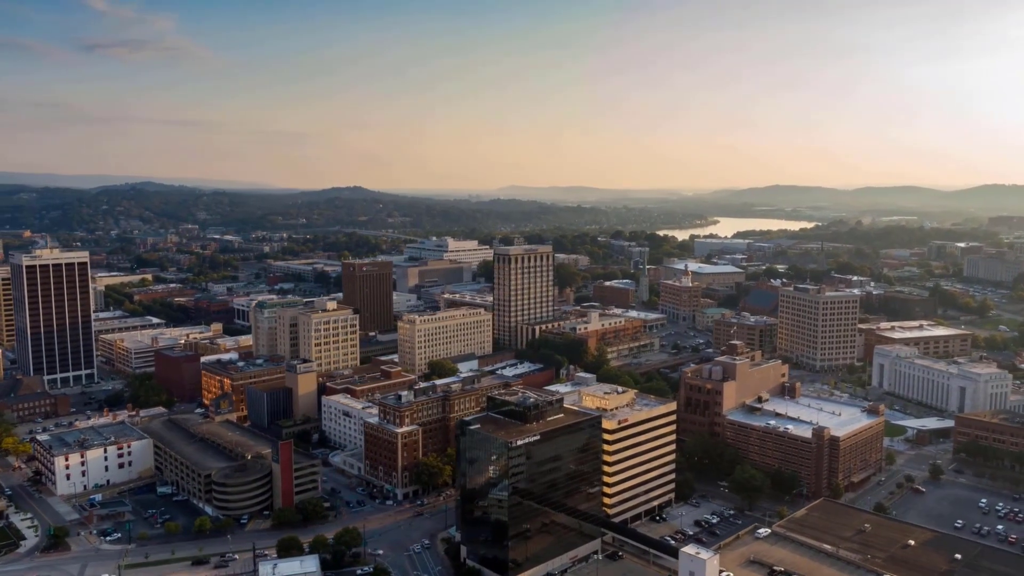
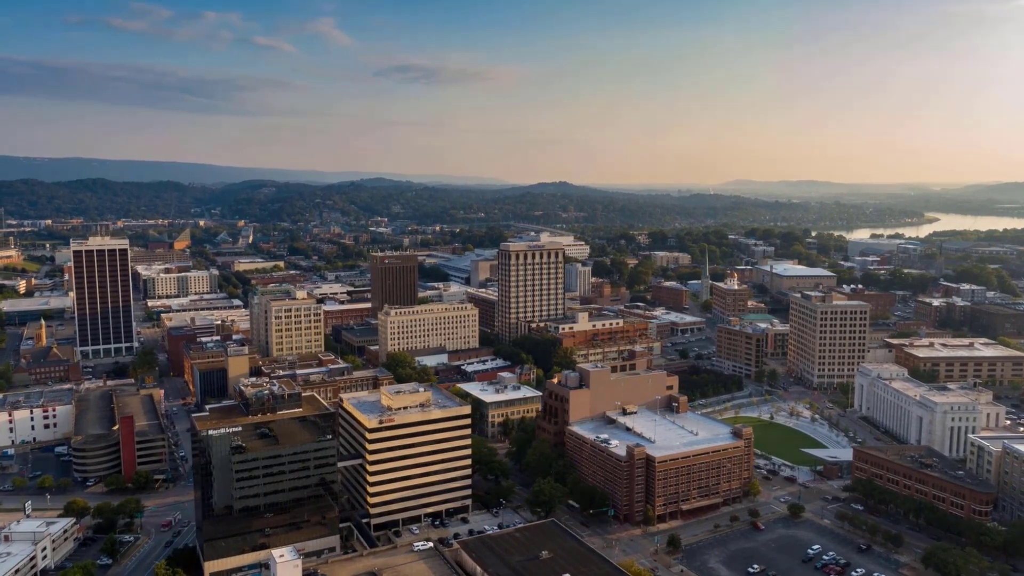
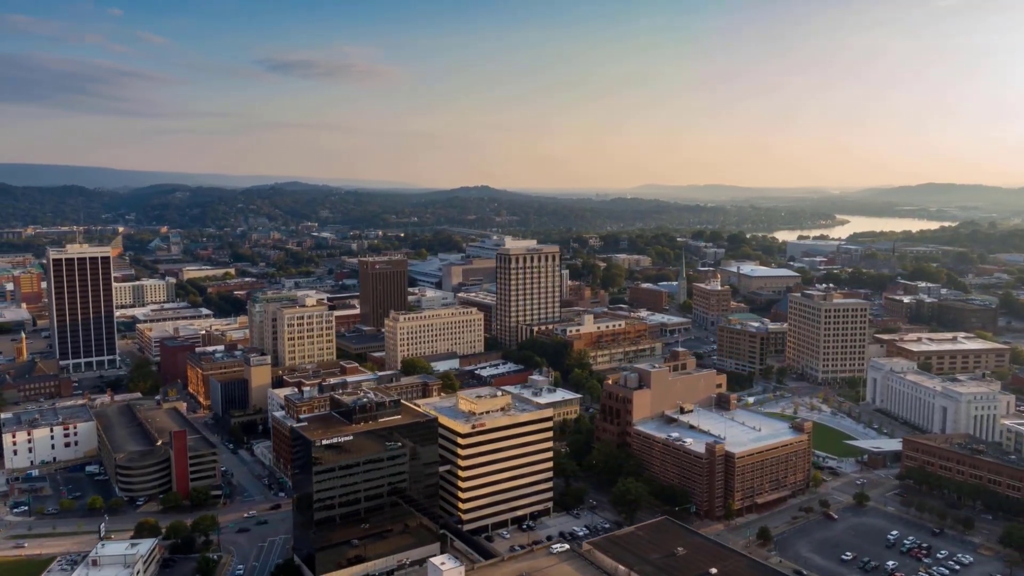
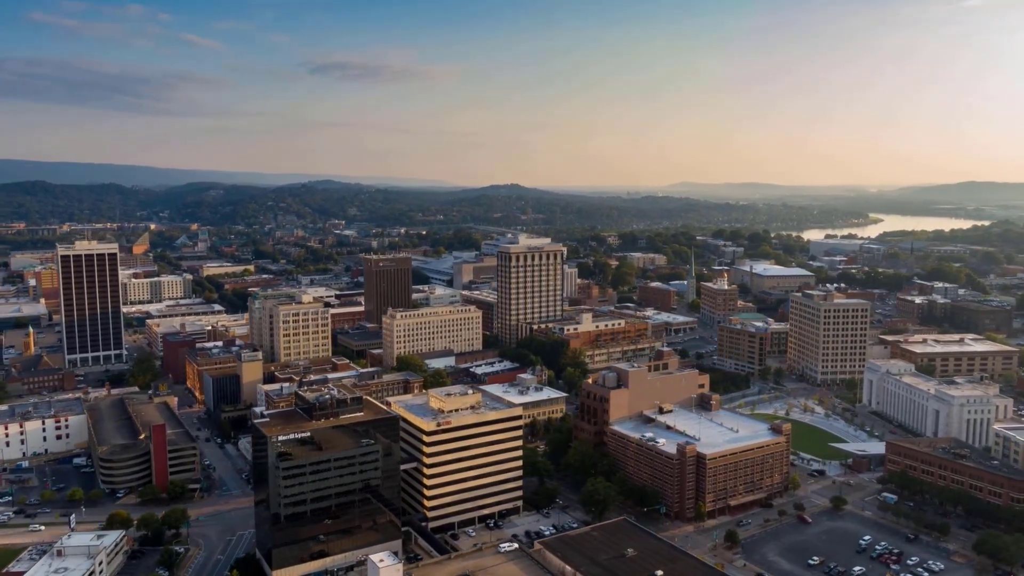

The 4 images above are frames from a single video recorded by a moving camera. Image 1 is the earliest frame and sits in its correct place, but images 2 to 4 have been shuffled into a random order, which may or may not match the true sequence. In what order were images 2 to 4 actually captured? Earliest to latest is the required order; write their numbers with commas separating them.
3, 4, 2
